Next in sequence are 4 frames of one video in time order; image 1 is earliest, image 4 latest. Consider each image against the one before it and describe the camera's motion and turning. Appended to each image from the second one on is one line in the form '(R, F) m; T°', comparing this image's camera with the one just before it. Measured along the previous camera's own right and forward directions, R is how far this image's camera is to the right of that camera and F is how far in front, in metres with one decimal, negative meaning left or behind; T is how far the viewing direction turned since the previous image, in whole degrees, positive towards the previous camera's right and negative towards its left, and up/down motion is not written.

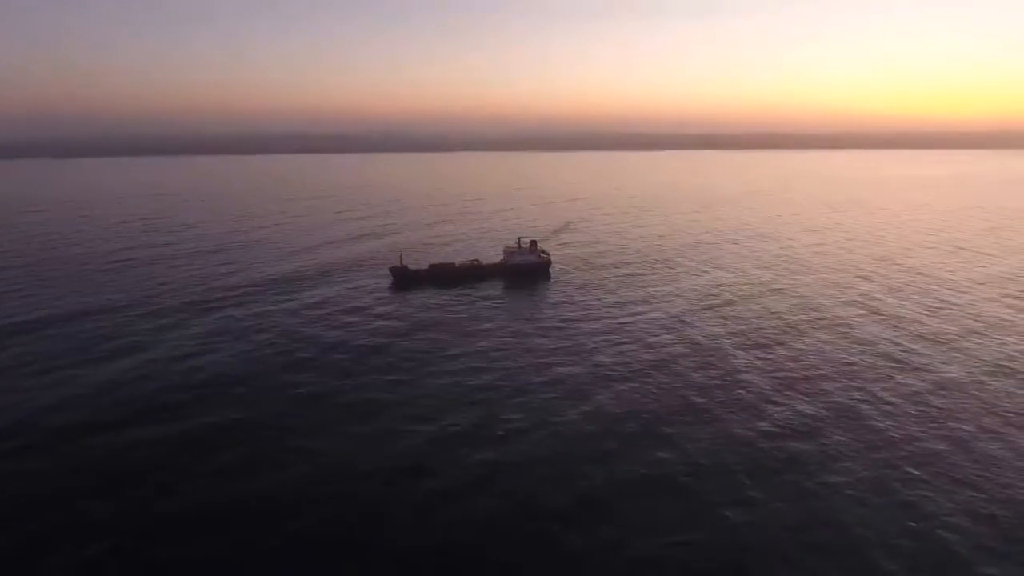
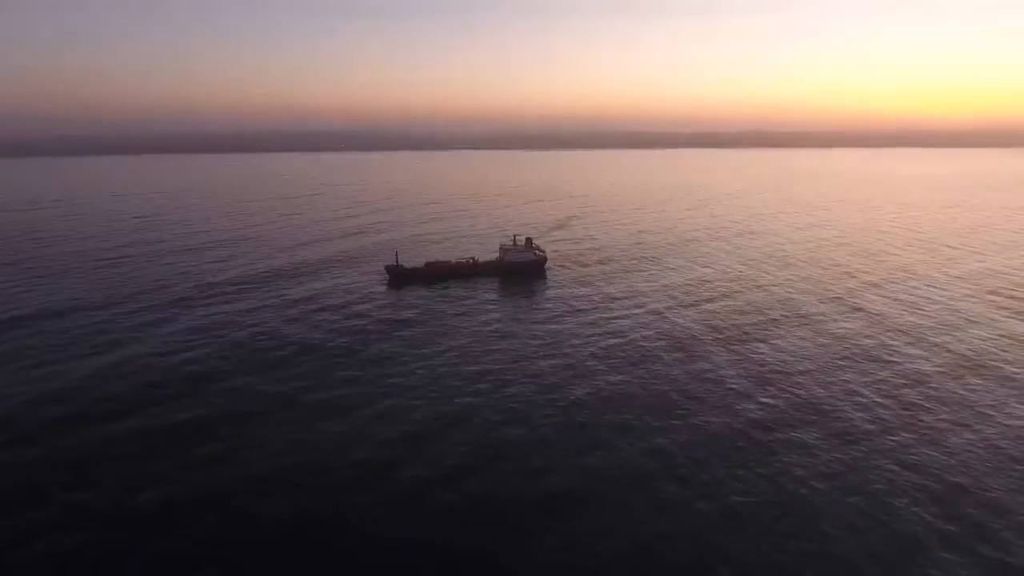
(-0.6, -3.1) m; 0°
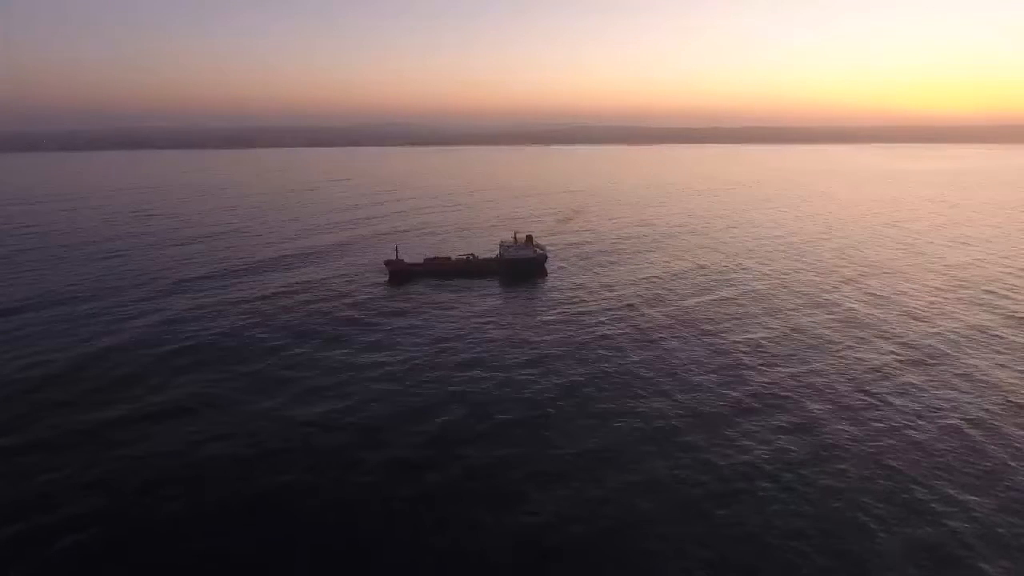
(+0.7, -0.7) m; 0°
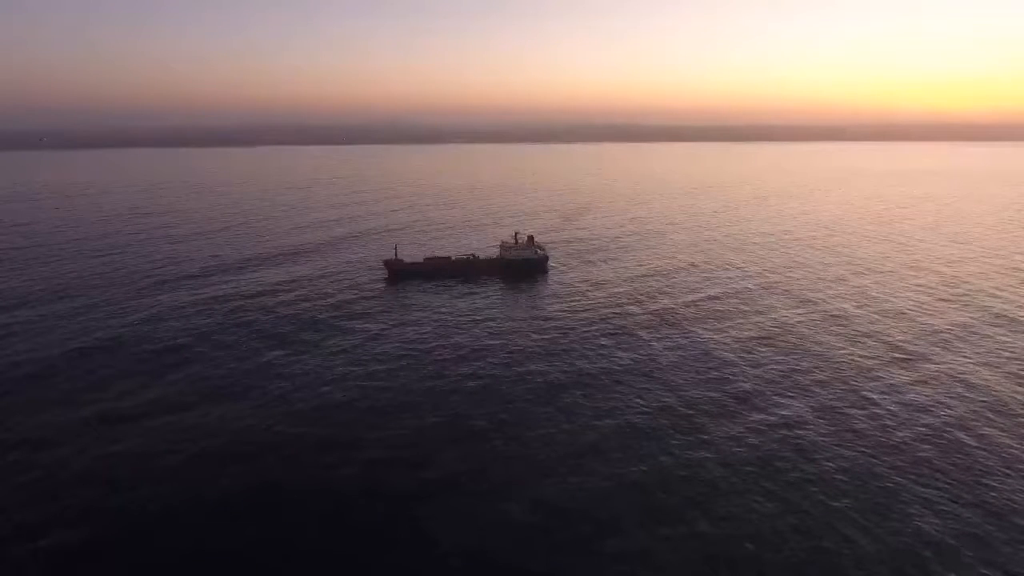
(-2.4, -2.6) m; 0°
